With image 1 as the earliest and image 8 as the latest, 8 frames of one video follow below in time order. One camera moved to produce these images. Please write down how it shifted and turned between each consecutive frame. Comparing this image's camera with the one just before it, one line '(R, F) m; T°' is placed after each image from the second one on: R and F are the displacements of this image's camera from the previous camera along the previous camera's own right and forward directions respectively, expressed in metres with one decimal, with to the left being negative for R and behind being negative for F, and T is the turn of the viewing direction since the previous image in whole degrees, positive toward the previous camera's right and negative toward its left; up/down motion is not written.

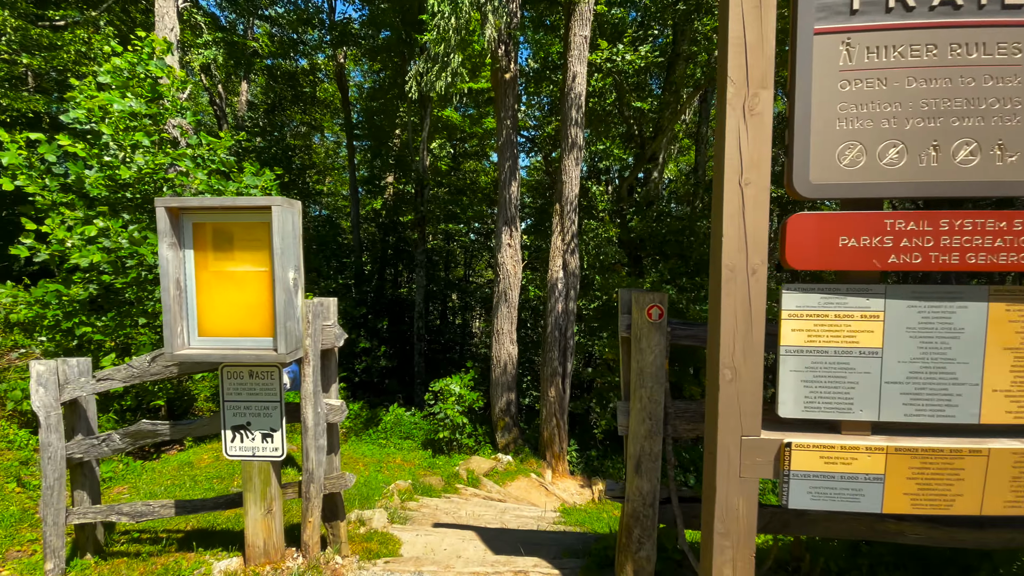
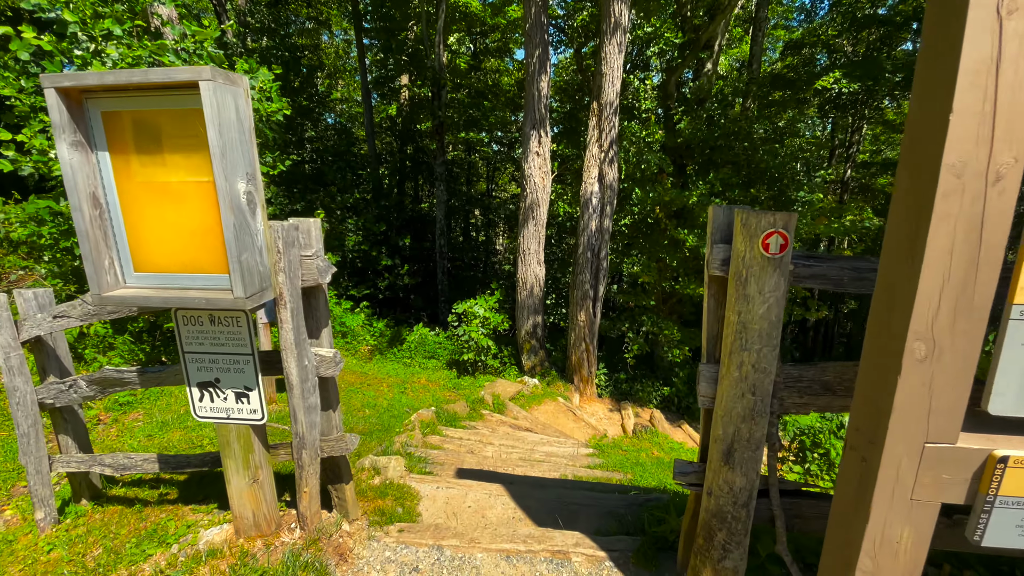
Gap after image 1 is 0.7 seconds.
(-0.1, +0.8) m; -3°
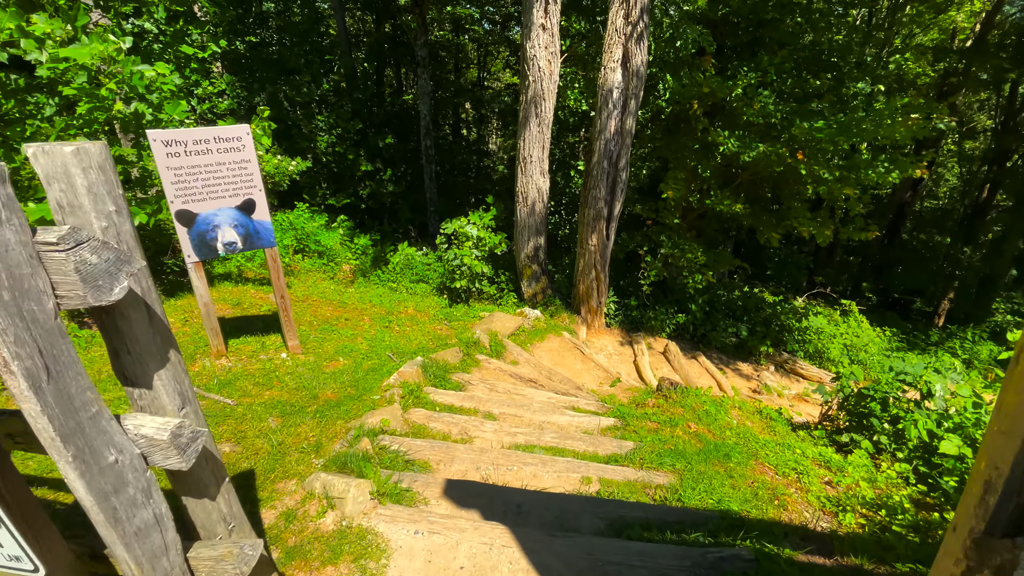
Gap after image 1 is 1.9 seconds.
(-0.1, +1.3) m; +1°
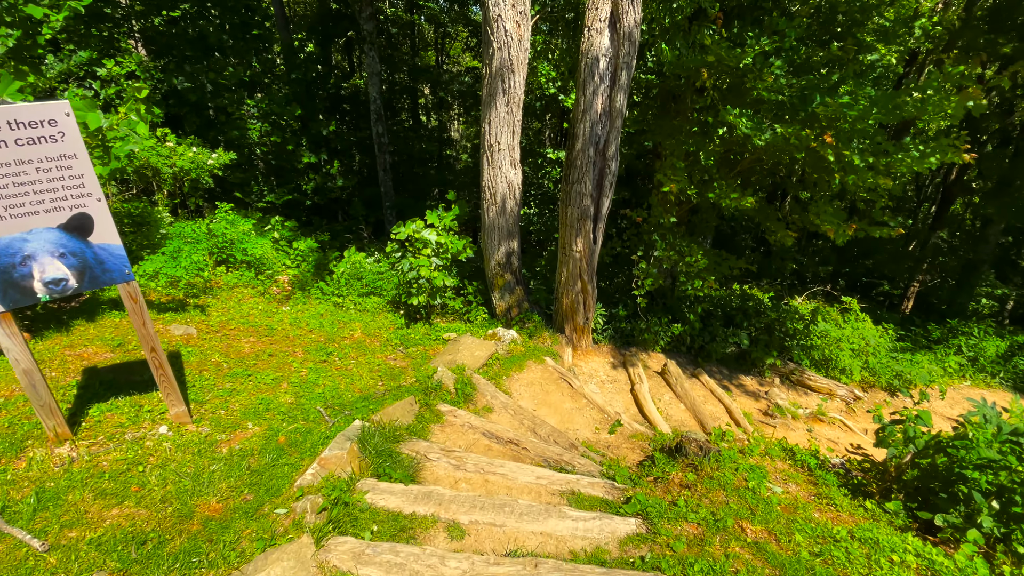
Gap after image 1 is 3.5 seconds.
(0.0, +1.3) m; +4°
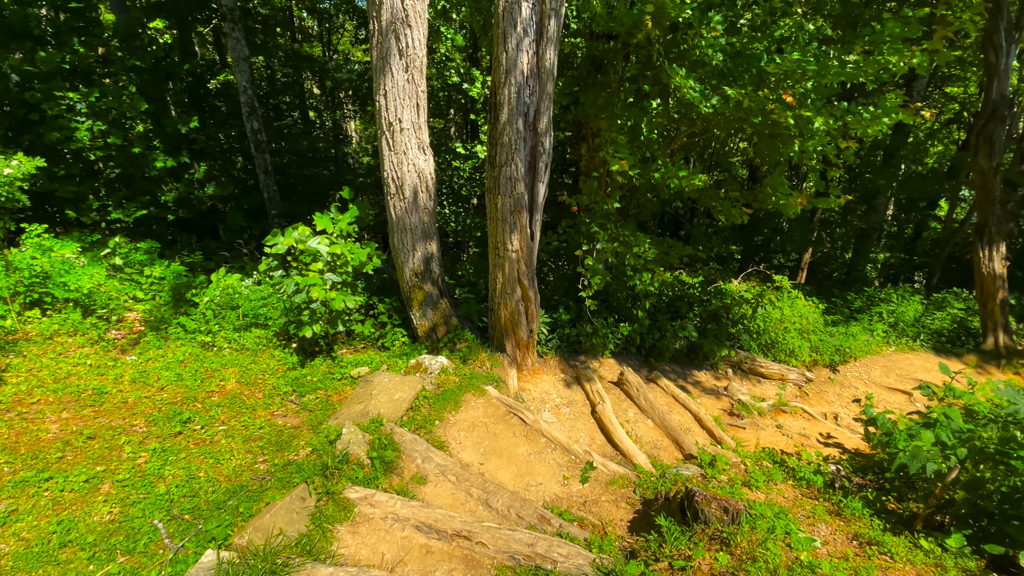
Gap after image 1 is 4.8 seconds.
(0.0, +1.2) m; +10°
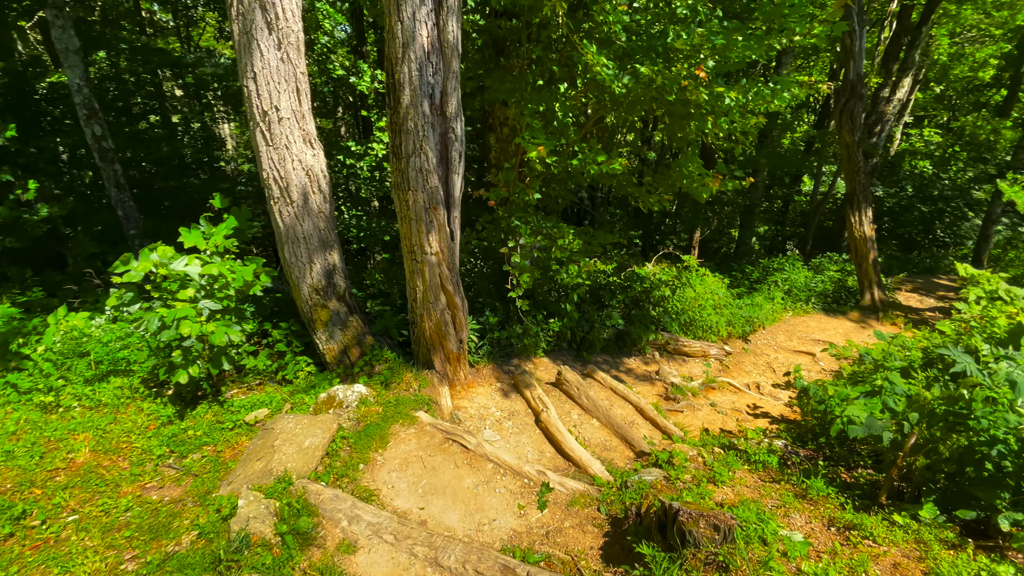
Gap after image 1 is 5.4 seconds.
(-0.1, +0.5) m; +11°
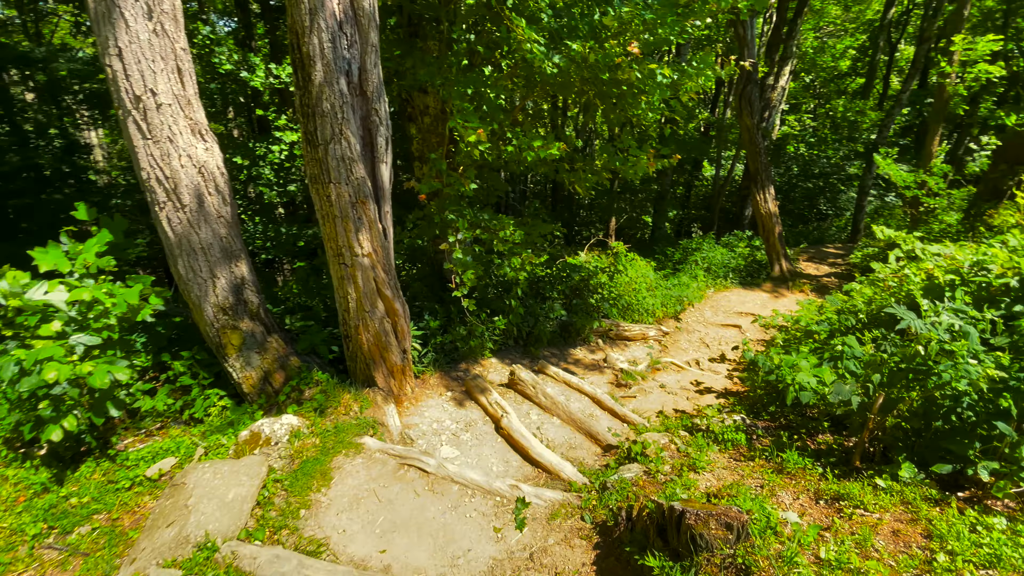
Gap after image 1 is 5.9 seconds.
(-0.2, +0.4) m; +9°
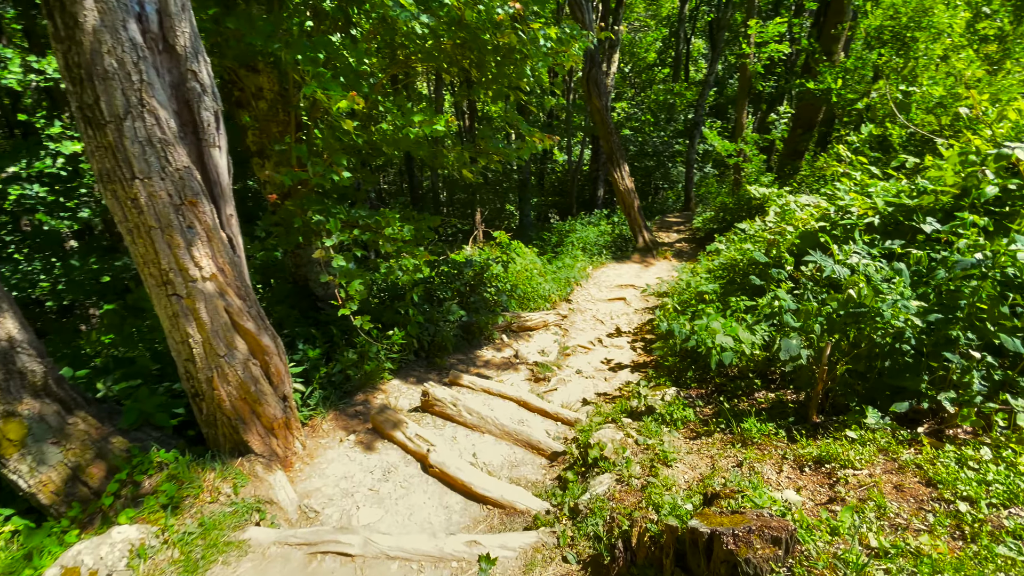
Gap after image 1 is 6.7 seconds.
(-0.3, +0.7) m; +16°
